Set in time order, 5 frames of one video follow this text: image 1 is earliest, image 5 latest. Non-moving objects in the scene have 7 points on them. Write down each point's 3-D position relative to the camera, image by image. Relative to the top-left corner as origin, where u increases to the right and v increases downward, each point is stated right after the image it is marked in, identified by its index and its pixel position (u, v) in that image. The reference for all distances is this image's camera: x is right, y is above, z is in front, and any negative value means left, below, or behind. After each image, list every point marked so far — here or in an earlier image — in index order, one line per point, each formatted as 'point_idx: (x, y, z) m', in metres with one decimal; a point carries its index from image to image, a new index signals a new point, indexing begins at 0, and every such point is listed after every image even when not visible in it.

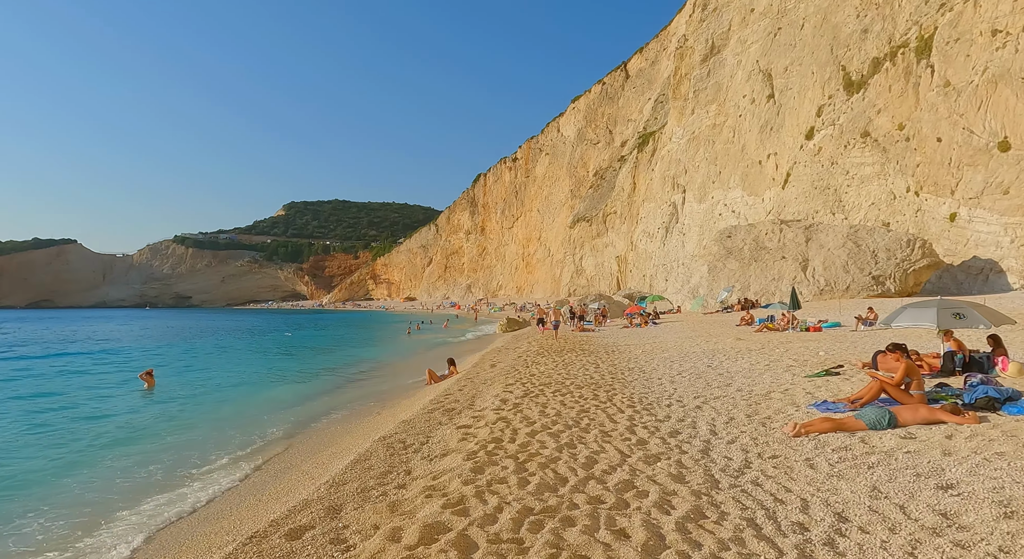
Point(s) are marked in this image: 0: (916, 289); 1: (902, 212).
0: (+14.6, -0.3, +18.3) m
1: (+15.2, +2.6, +19.8) m
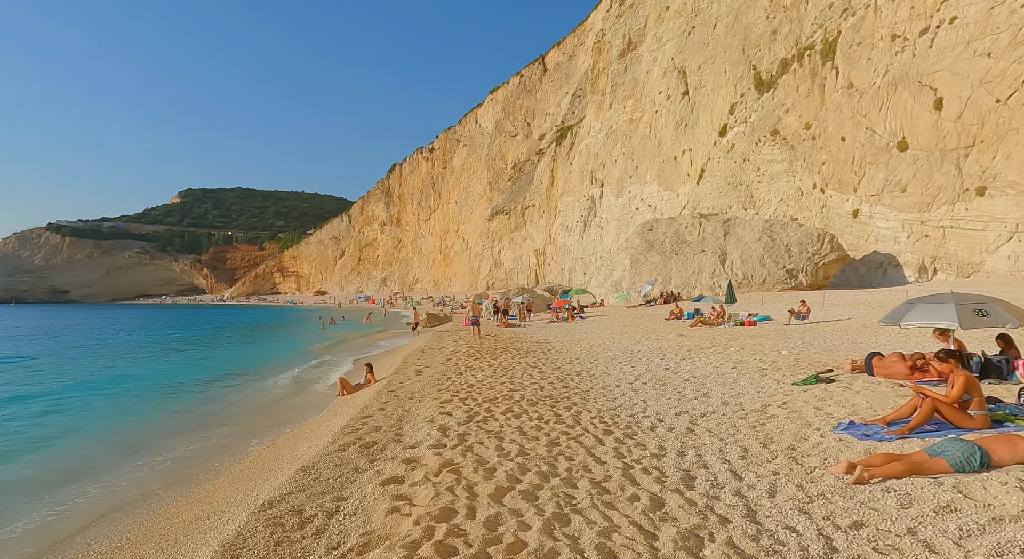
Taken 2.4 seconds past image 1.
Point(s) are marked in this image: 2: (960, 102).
0: (+11.8, -0.1, +19.5) m
1: (+12.1, +2.9, +21.1) m
2: (+14.8, +5.9, +16.9) m
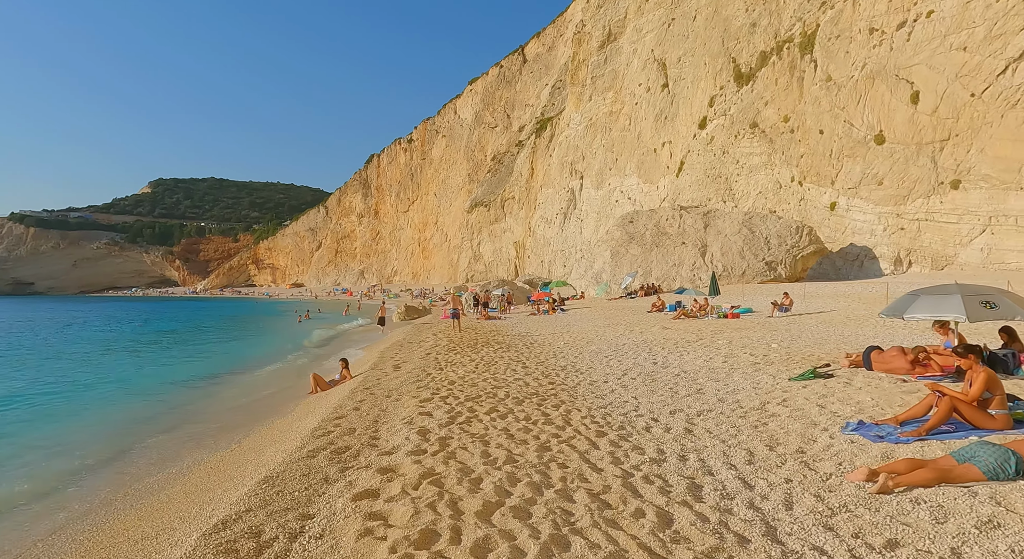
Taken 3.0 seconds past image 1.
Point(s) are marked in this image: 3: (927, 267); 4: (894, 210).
0: (+11.1, +0.2, +19.7) m
1: (+11.3, +3.2, +21.3) m
2: (+14.1, +6.1, +17.1) m
3: (+13.7, +0.4, +17.1) m
4: (+13.3, +2.4, +18.0) m
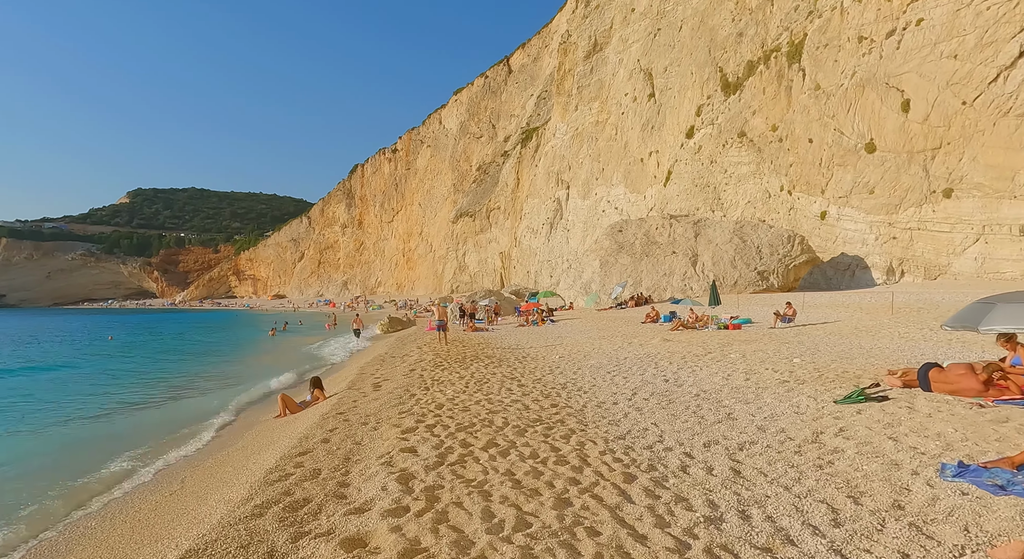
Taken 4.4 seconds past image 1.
0: (+10.6, -0.2, +19.5) m
1: (+10.8, +2.8, +21.1) m
2: (+13.7, +5.8, +17.1) m
3: (+13.3, +0.1, +16.9) m
4: (+12.9, +2.1, +17.9) m
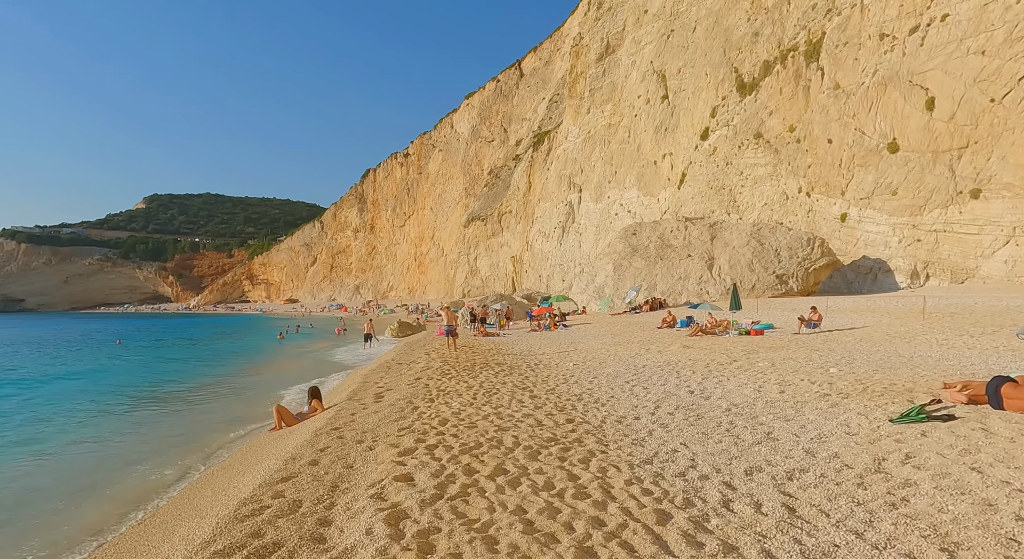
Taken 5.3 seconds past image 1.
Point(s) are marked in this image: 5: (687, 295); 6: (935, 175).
0: (+11.0, -0.3, +19.0) m
1: (+11.2, +2.7, +20.6) m
2: (+14.1, +5.7, +16.6) m
3: (+13.7, 0.0, +16.4) m
4: (+13.3, +2.0, +17.4) m
5: (+6.7, -0.6, +19.9) m
6: (+13.6, +3.4, +16.8) m
